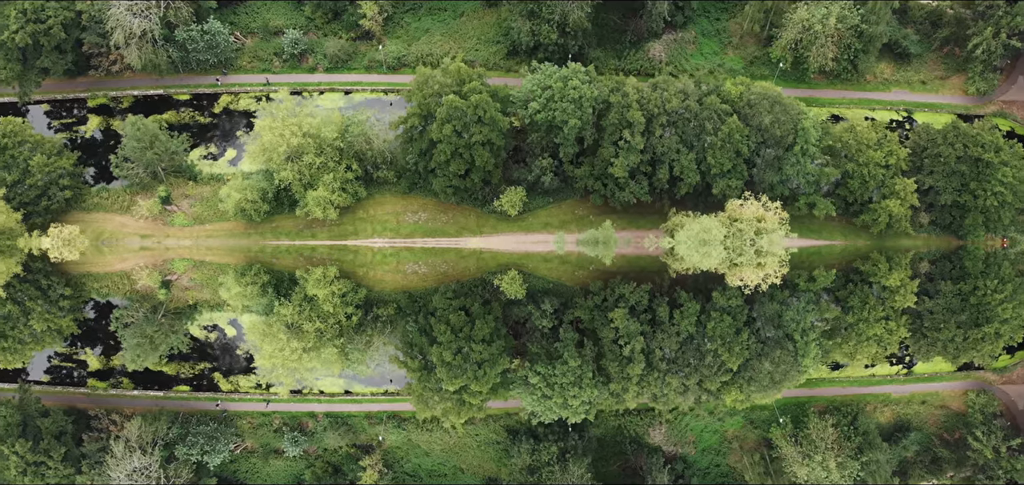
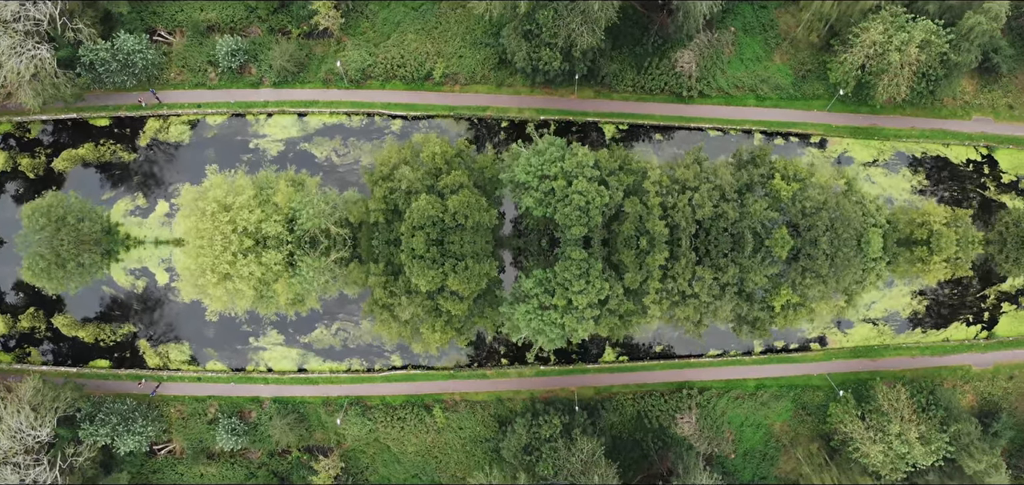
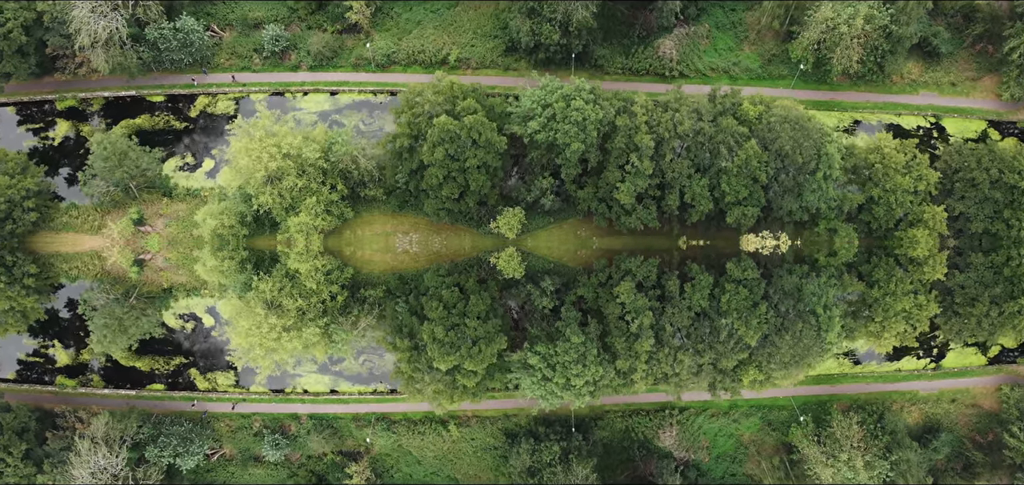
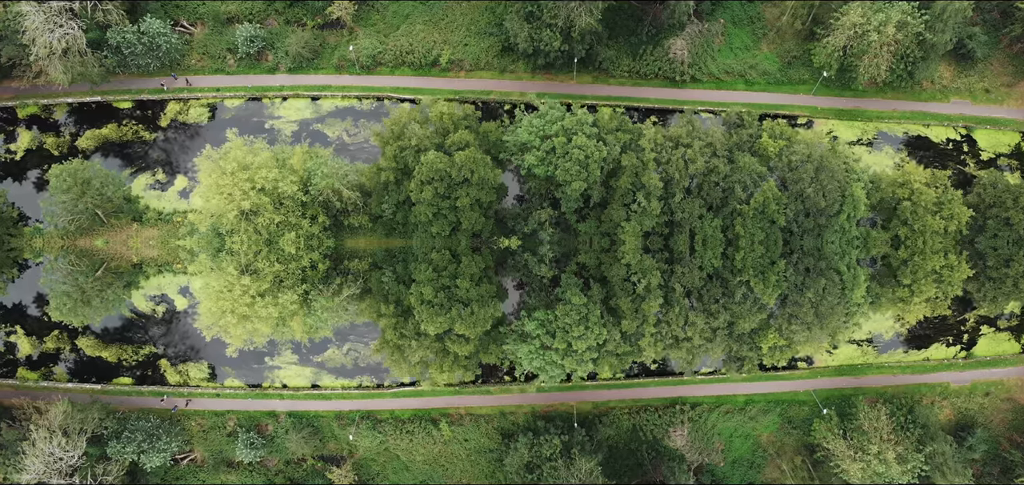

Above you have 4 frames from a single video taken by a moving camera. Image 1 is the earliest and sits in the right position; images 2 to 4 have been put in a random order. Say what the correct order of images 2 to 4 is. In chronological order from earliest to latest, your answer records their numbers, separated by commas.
3, 4, 2
